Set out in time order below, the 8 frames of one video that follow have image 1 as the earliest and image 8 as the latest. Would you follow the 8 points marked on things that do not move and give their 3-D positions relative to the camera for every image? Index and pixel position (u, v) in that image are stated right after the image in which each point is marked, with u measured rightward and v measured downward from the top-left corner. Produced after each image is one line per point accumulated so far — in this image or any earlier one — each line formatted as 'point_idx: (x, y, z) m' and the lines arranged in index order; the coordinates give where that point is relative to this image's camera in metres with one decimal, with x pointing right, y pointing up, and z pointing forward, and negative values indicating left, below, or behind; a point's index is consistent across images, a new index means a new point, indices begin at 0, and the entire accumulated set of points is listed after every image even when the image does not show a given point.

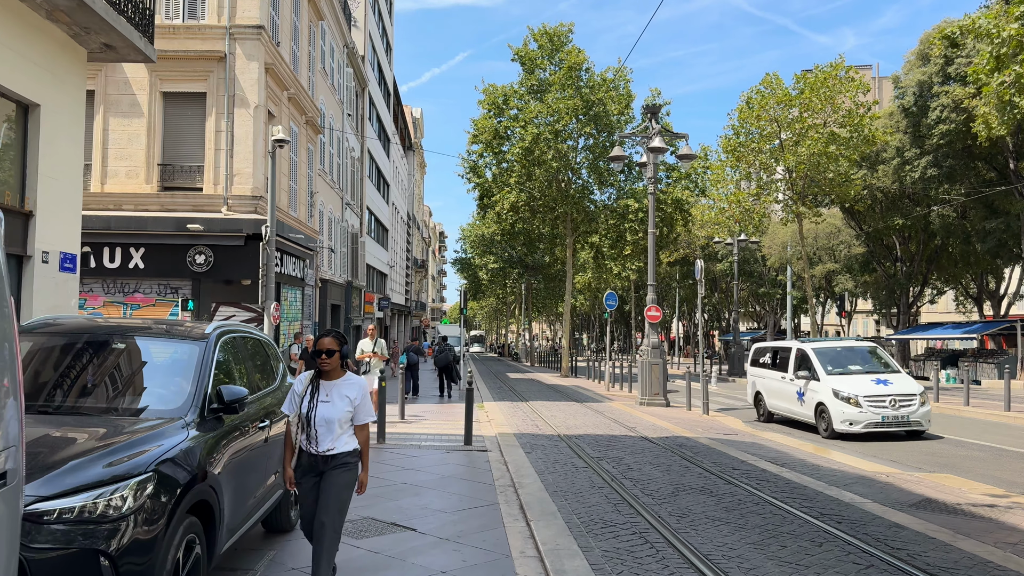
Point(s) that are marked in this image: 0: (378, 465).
0: (-1.5, -2.0, +9.0) m
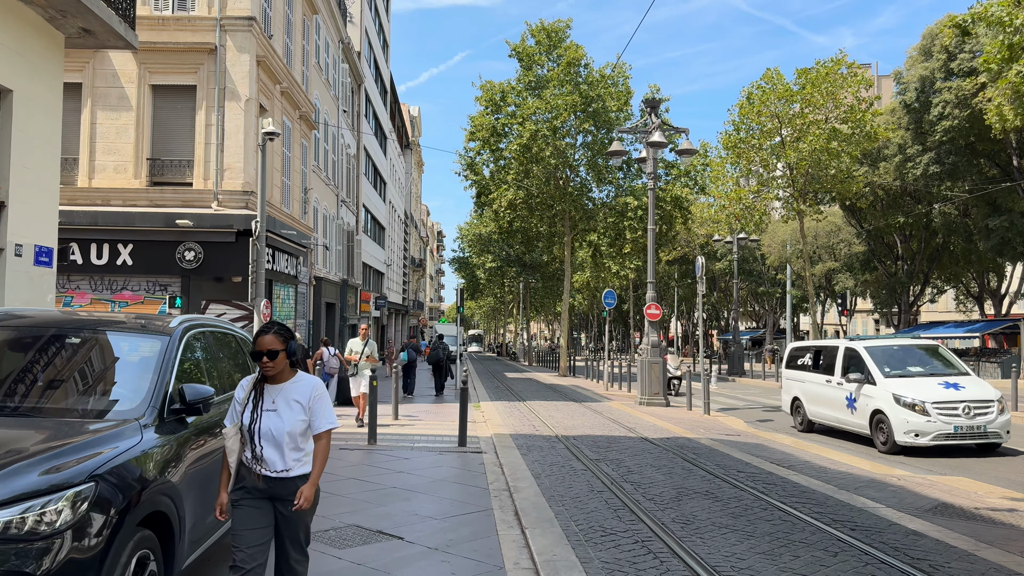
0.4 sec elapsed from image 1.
0: (-1.6, -2.0, +8.6) m
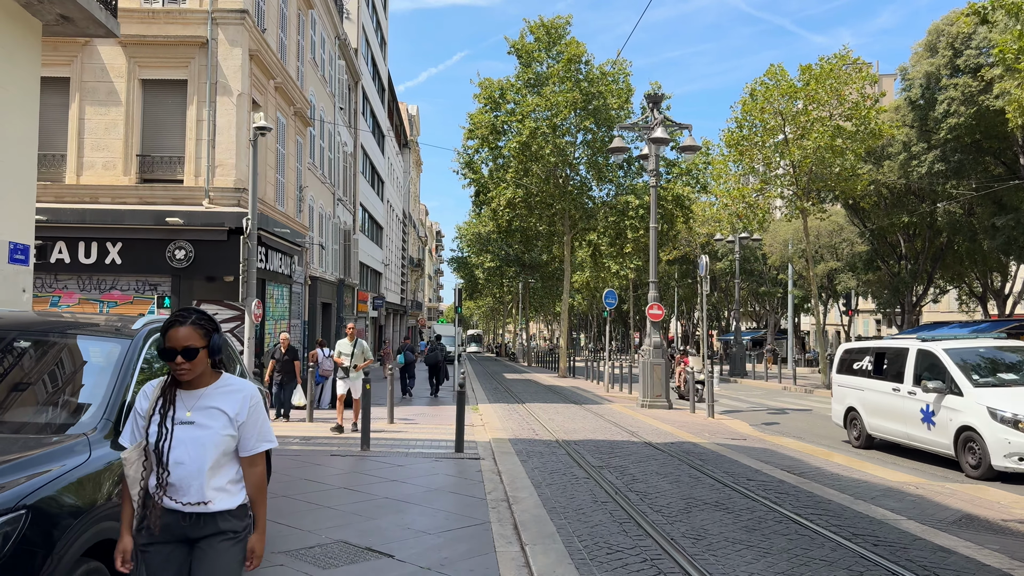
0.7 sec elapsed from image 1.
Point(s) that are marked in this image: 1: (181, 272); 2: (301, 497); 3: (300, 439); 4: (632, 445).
0: (-1.6, -2.0, +8.2) m
1: (-6.8, +0.3, +16.2) m
2: (-1.9, -1.9, +7.1) m
3: (-2.9, -2.1, +10.8) m
4: (+1.7, -2.2, +10.8) m
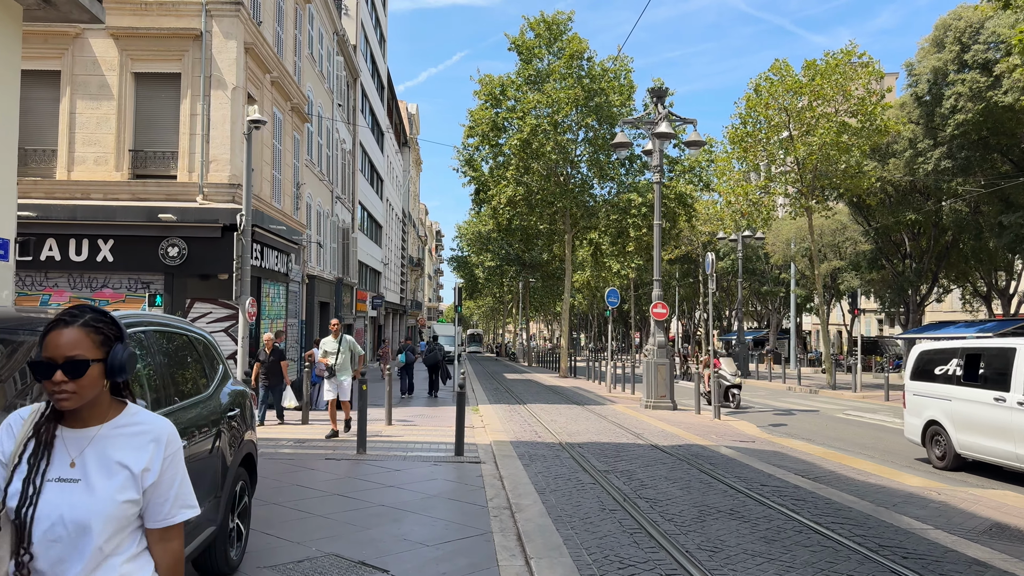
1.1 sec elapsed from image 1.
0: (-1.6, -1.9, +7.8) m
1: (-6.8, +0.4, +15.8) m
2: (-1.9, -1.9, +6.7) m
3: (-2.9, -2.1, +10.4) m
4: (+1.7, -2.1, +10.5) m
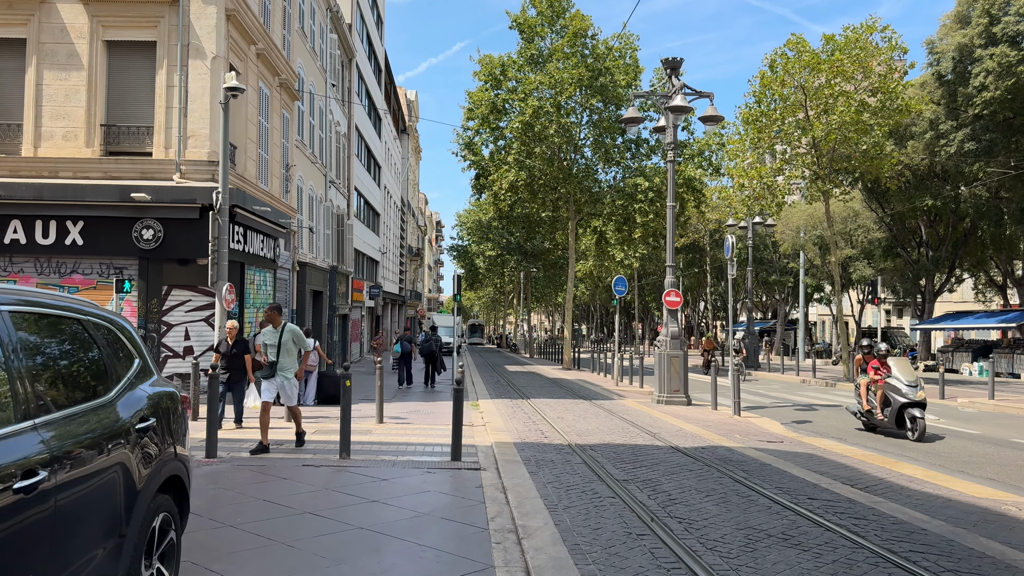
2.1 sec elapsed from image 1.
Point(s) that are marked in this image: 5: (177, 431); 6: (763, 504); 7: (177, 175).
0: (-1.5, -1.7, +6.6) m
1: (-6.8, +0.6, +14.6) m
2: (-1.8, -1.7, +5.6) m
3: (-2.8, -1.9, +9.2) m
4: (+1.7, -1.9, +9.3) m
5: (-1.7, -0.7, +4.0) m
6: (+2.1, -1.8, +6.4) m
7: (-6.2, +2.1, +14.6) m
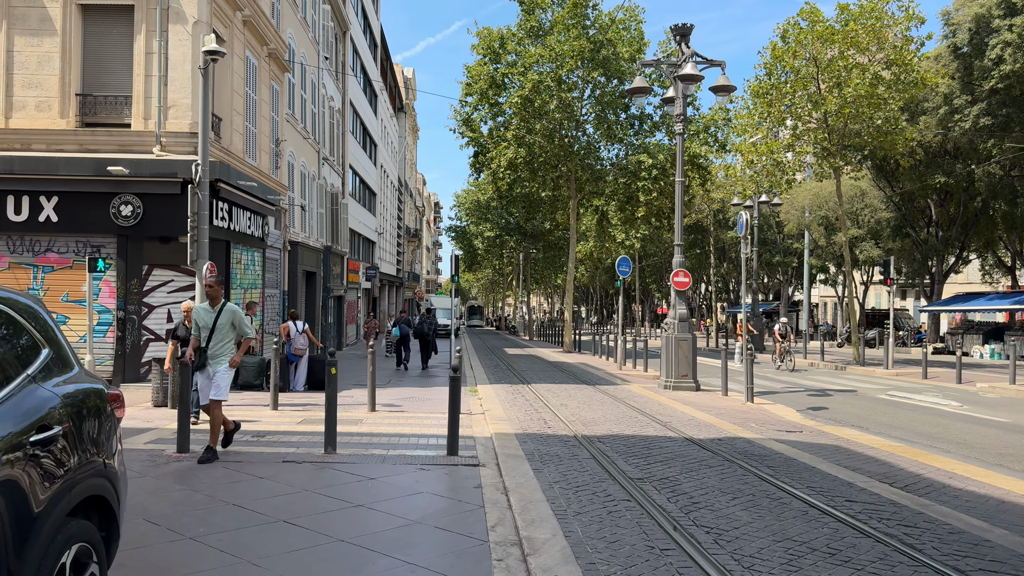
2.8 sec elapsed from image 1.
0: (-1.5, -1.6, +5.9) m
1: (-6.8, +1.0, +13.8) m
2: (-1.8, -1.5, +4.8) m
3: (-2.8, -1.6, +8.5) m
4: (+1.7, -1.7, +8.6) m
5: (-1.7, -0.6, +3.3) m
6: (+2.1, -1.6, +5.7) m
7: (-6.2, +2.5, +13.8) m
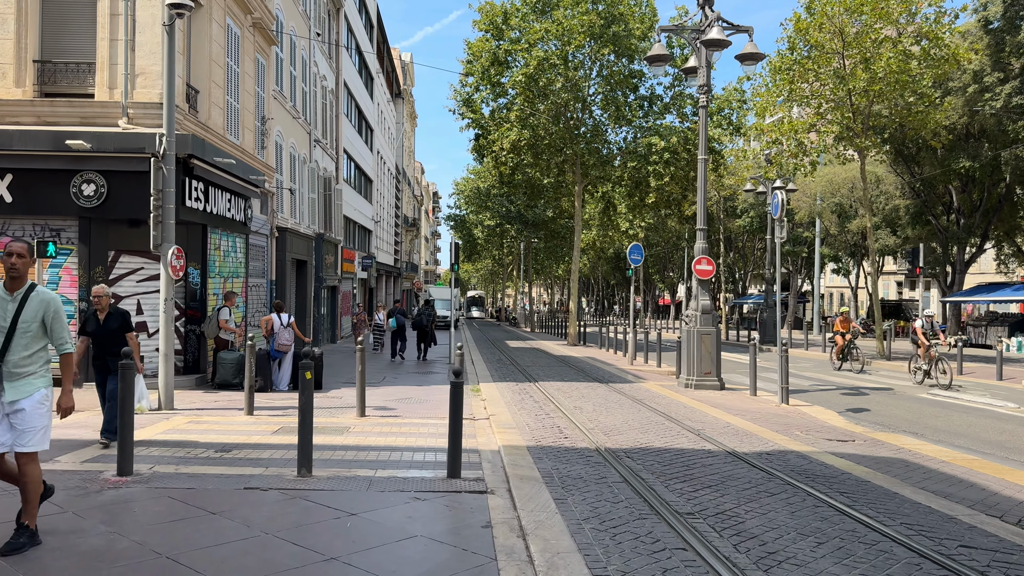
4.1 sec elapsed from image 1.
0: (-1.4, -1.5, +4.5) m
1: (-6.6, +1.2, +12.4) m
2: (-1.7, -1.5, +3.5) m
3: (-2.7, -1.5, +7.1) m
4: (+1.9, -1.6, +7.2) m
5: (-1.6, -0.6, +1.9) m
6: (+2.2, -1.5, +4.3) m
7: (-6.1, +2.6, +12.4) m
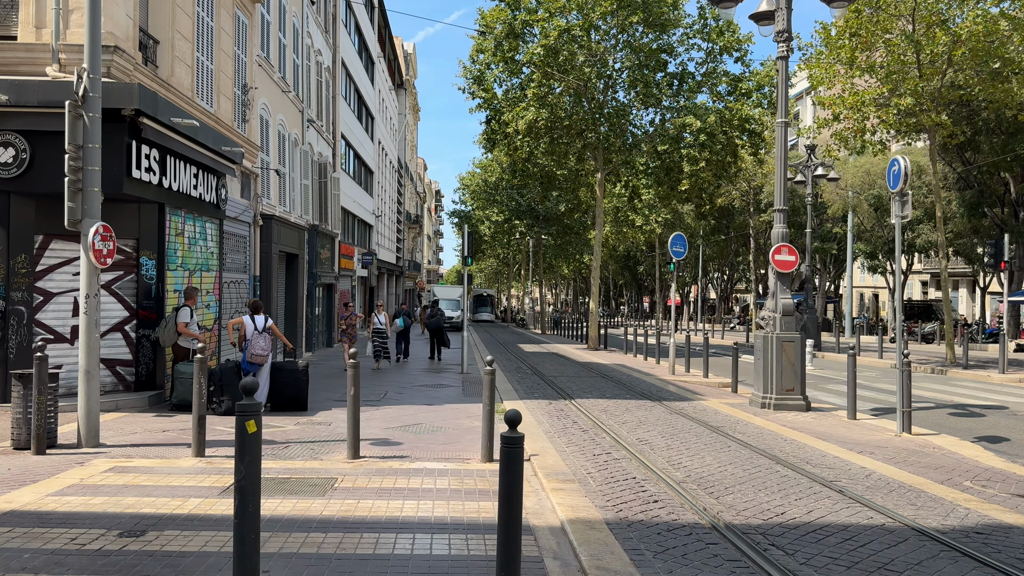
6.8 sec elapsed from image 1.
0: (-0.9, -1.4, +1.8) m
1: (-6.2, +1.3, +9.7) m
2: (-1.3, -1.4, +0.8) m
3: (-2.3, -1.4, +4.4) m
4: (+2.3, -1.5, +4.5) m
5: (-1.1, -0.5, -0.8) m
6: (+2.6, -1.4, +1.6) m
7: (-5.7, +2.7, +9.7) m
